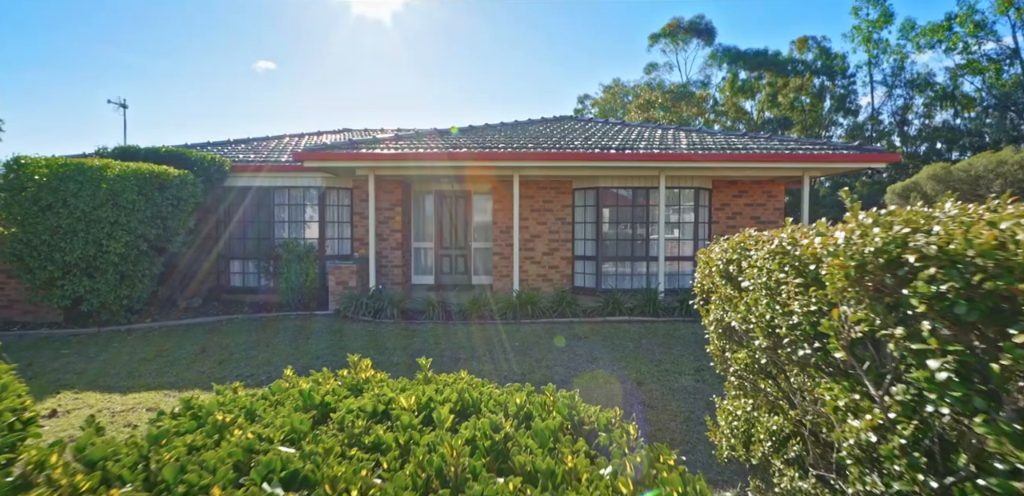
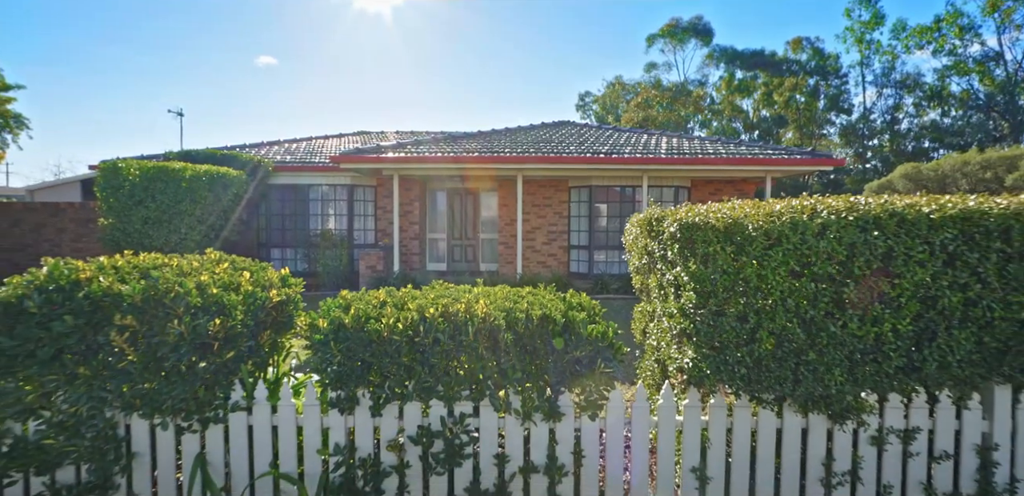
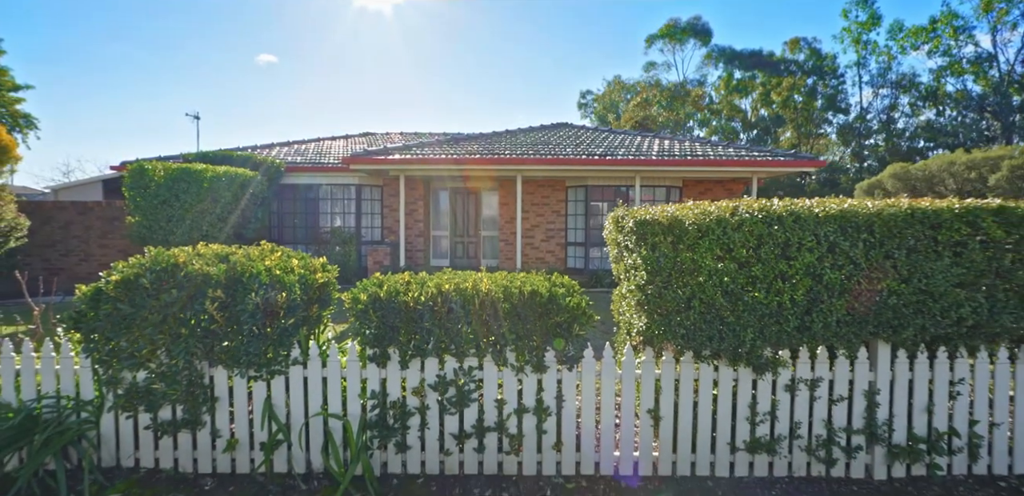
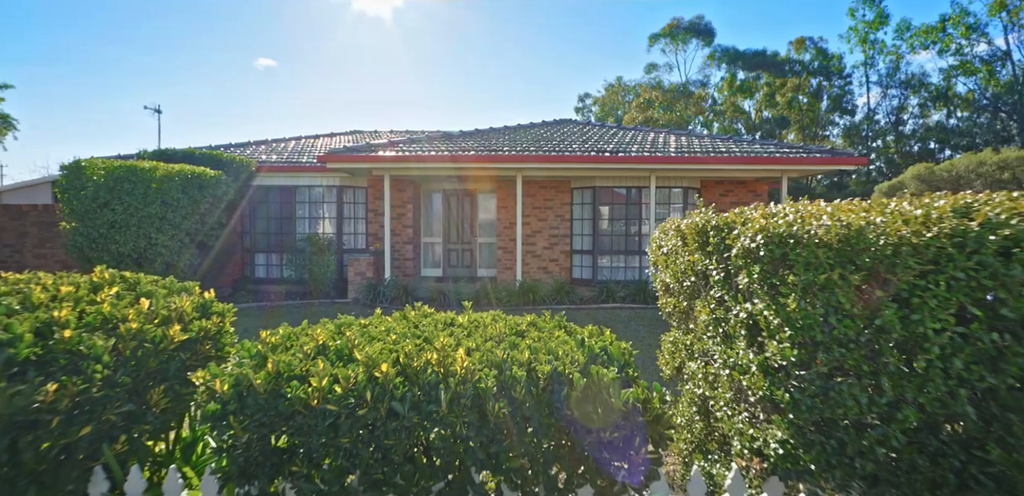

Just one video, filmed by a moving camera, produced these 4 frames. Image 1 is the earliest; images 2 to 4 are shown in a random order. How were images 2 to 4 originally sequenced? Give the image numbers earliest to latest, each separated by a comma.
4, 2, 3
